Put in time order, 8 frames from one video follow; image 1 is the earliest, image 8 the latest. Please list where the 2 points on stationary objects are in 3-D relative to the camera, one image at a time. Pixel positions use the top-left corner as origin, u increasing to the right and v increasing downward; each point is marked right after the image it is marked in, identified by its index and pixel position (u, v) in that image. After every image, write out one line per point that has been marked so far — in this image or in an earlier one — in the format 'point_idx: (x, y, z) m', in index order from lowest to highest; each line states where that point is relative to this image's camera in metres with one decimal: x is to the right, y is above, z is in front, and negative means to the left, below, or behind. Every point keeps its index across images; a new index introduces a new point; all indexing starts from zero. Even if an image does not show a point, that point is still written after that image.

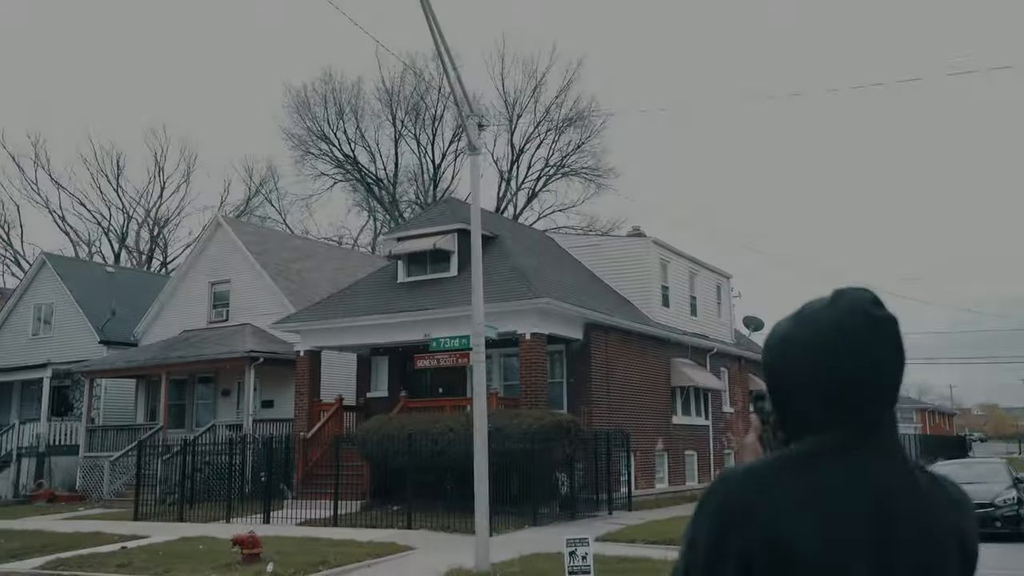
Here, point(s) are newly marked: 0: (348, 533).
0: (-2.7, -4.0, +14.3) m
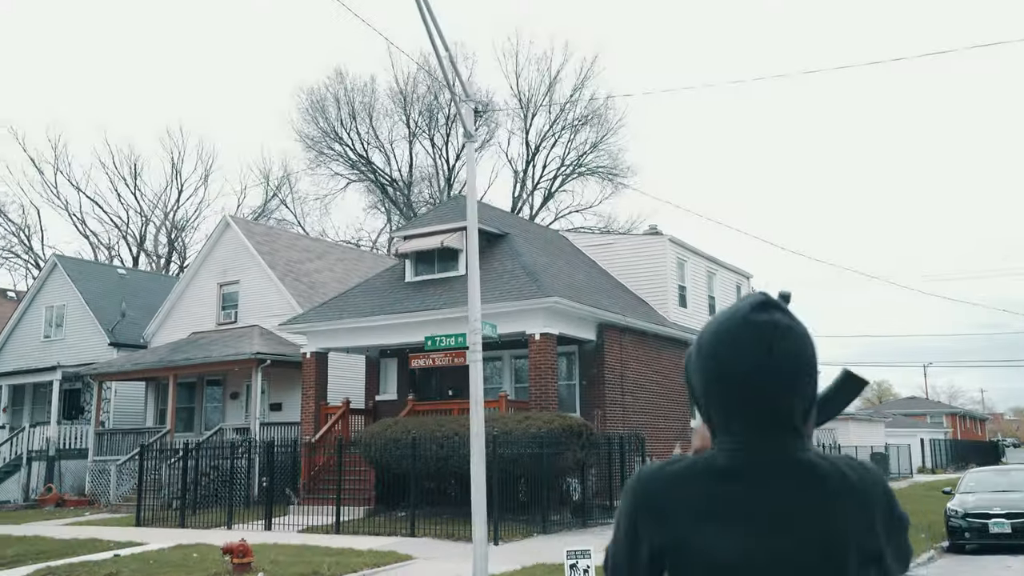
0: (-2.6, -3.9, +13.8) m
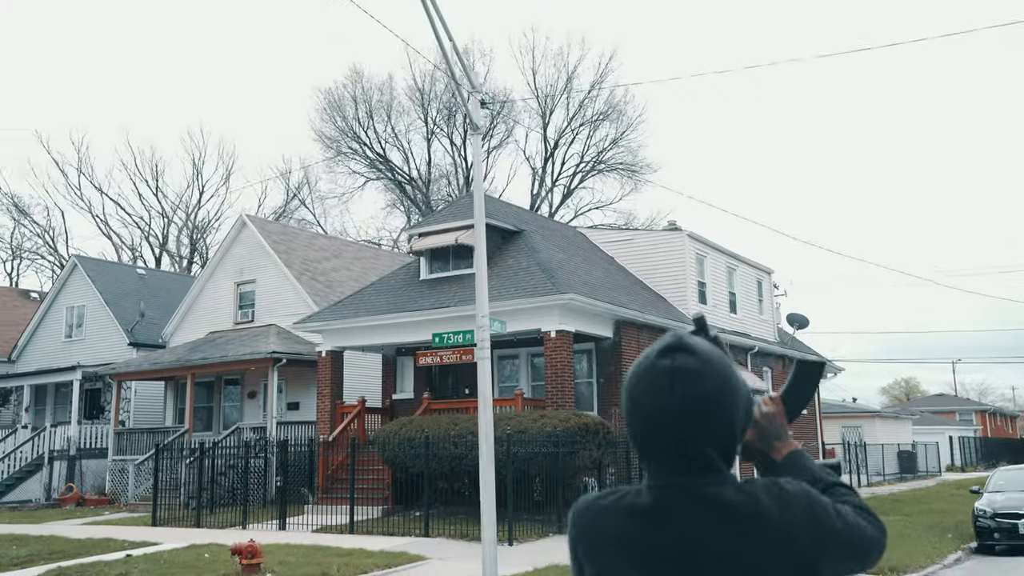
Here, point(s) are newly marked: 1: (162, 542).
0: (-2.3, -3.9, +13.7) m
1: (-5.8, -4.2, +14.7) m
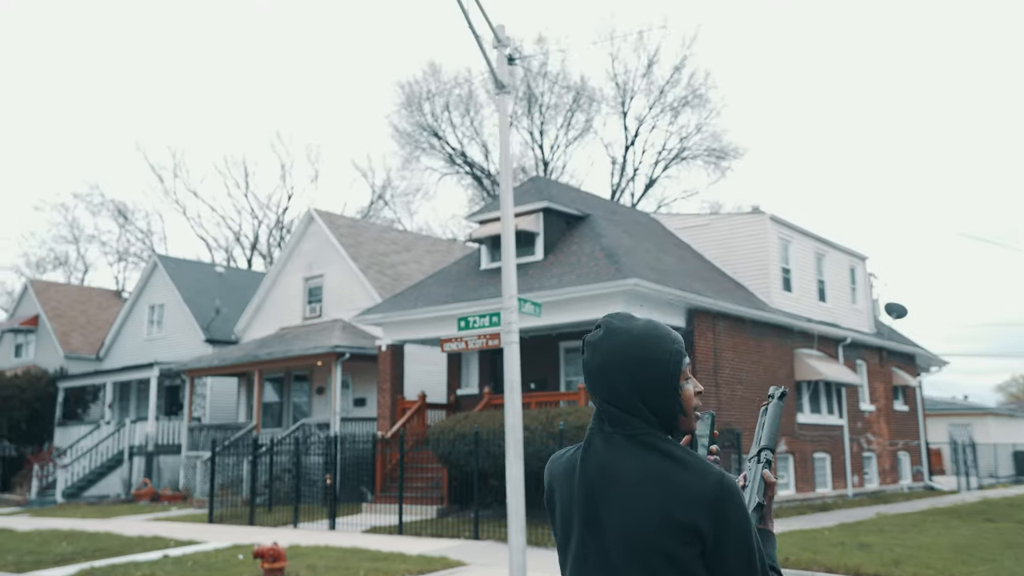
0: (-1.6, -3.7, +12.9) m
1: (-4.9, -4.1, +14.3) m
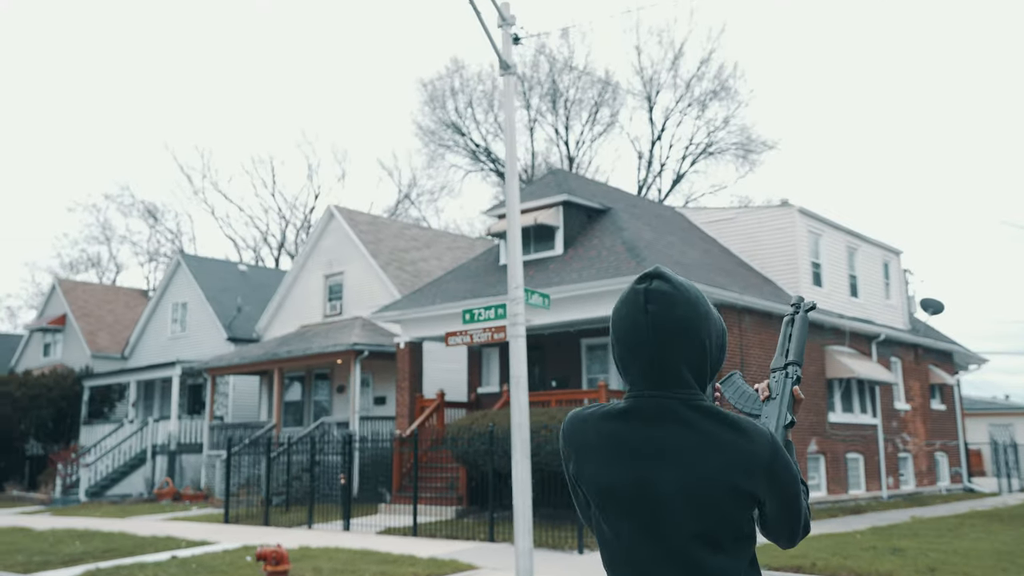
0: (-1.3, -3.6, +12.5) m
1: (-4.7, -4.0, +14.0) m
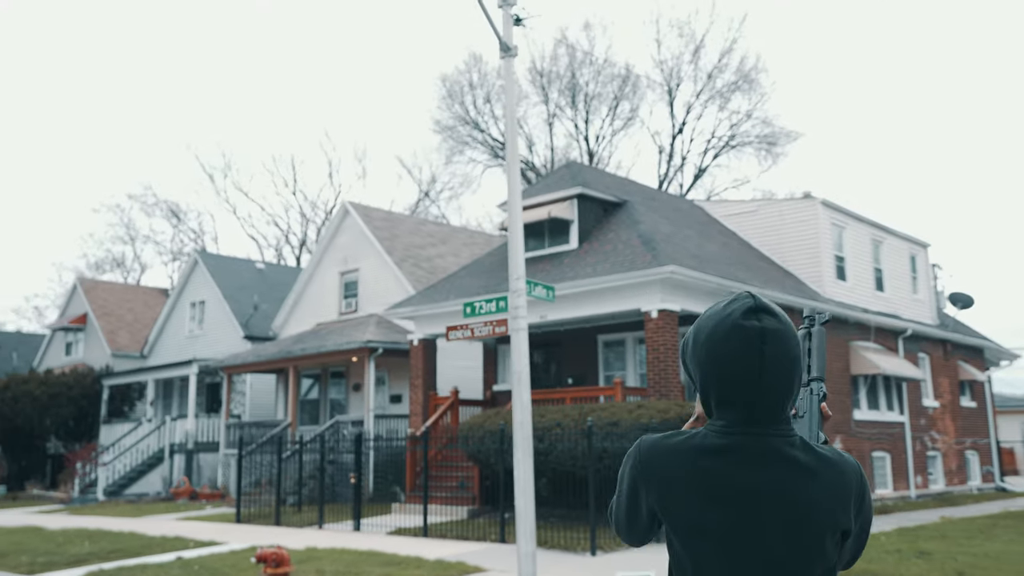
0: (-1.2, -3.6, +12.2) m
1: (-4.5, -3.9, +13.8) m
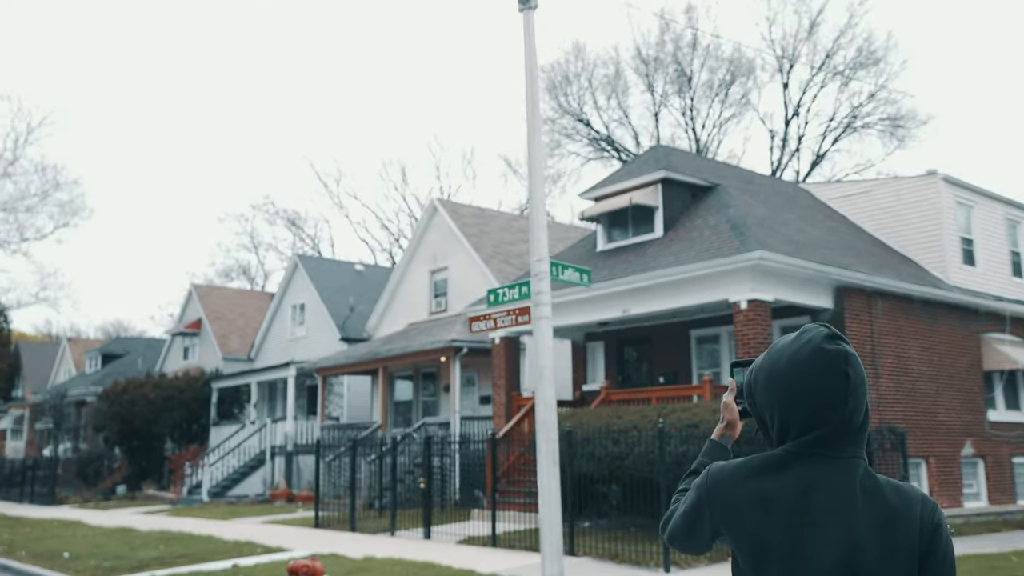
0: (-0.3, -3.5, +11.3) m
1: (-3.3, -3.9, +13.4) m
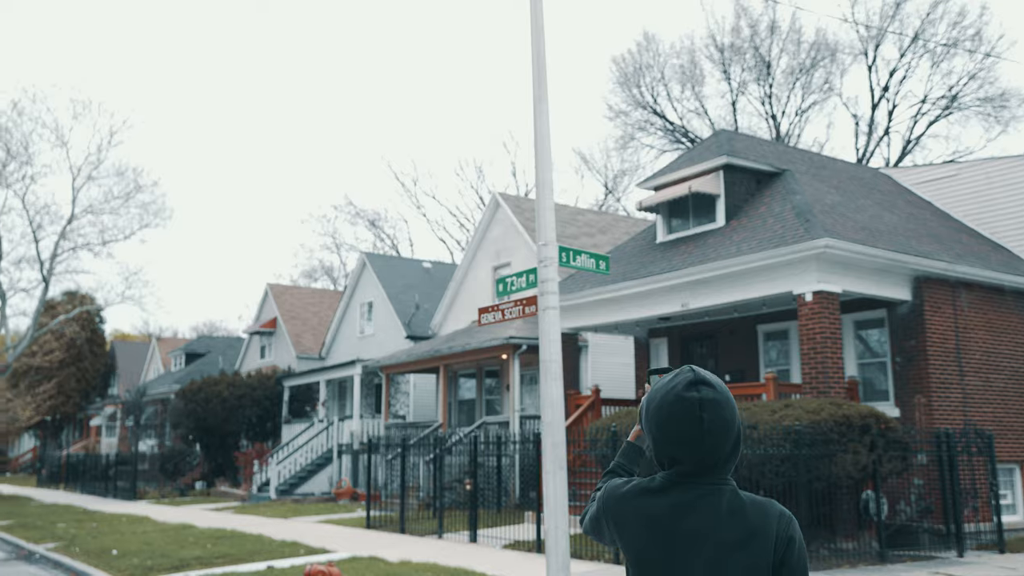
0: (+0.2, -3.4, +10.7) m
1: (-2.6, -3.8, +13.1) m
